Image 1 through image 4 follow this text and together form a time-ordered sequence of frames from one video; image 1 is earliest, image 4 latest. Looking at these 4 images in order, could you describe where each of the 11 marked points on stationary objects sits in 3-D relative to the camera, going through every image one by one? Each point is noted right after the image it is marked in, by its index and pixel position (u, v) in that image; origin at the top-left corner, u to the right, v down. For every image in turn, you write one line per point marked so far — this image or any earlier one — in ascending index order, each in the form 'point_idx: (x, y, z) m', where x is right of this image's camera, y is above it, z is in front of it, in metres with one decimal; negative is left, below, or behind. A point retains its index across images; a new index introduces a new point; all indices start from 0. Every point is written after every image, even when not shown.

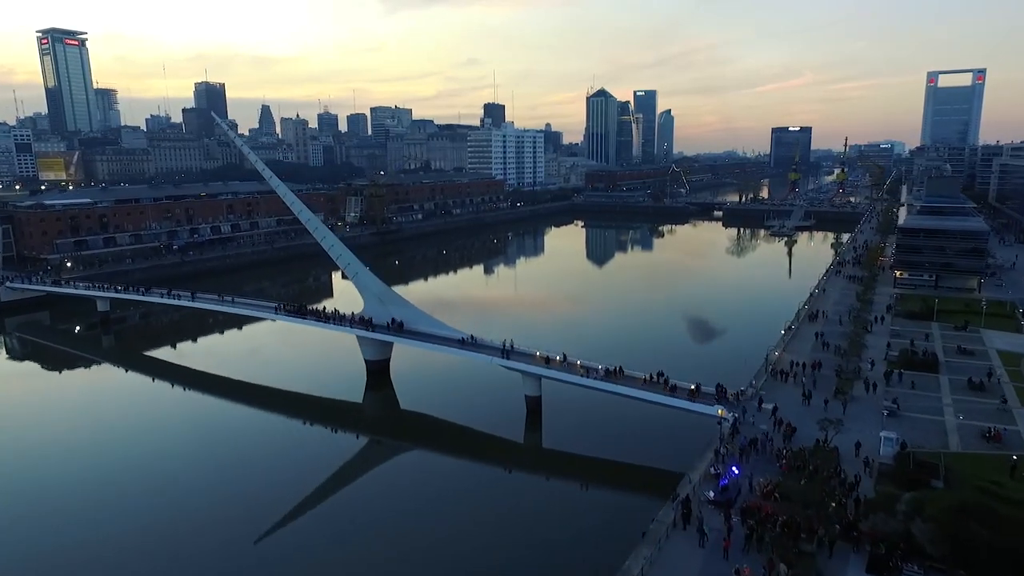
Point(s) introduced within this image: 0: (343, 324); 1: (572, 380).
0: (-4.6, -1.0, +17.1) m
1: (+1.3, -2.0, +14.0) m
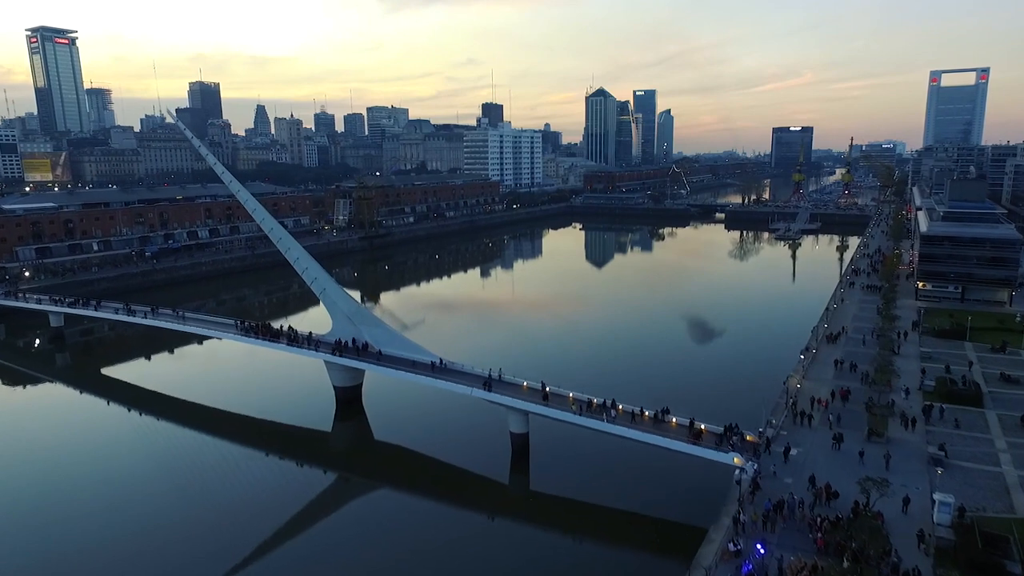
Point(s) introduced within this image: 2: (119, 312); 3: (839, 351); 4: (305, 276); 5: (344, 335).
0: (-5.0, -1.4, +15.3) m
1: (+1.0, -2.5, +12.1) m
2: (-11.8, -0.7, +18.9) m
3: (+8.2, -1.6, +15.9) m
4: (-5.3, +0.3, +16.2) m
5: (-4.2, -1.2, +15.7) m
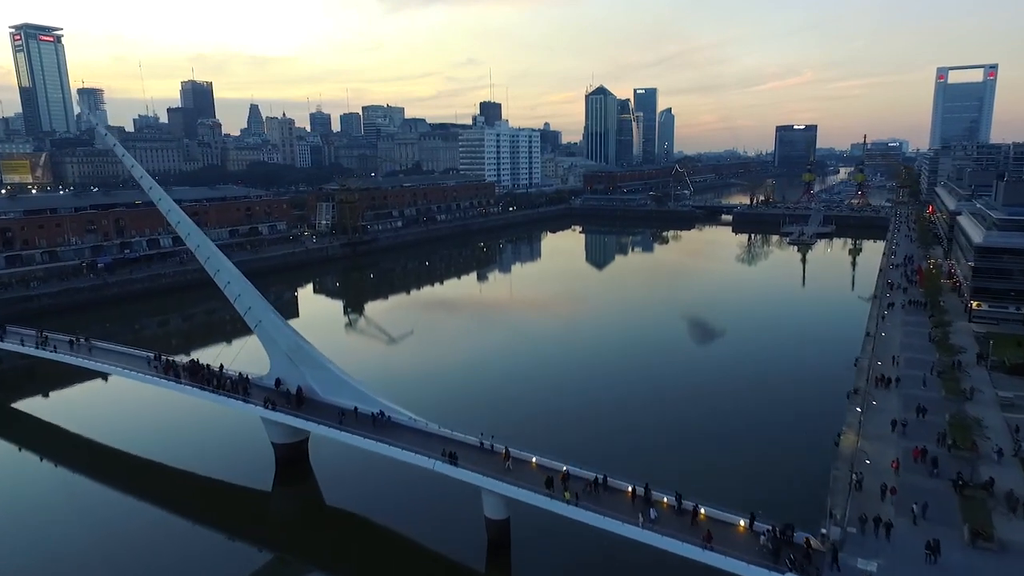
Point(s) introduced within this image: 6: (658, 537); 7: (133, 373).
0: (-5.3, -2.1, +12.2) m
1: (+0.6, -3.1, +9.1) m
2: (-12.2, -1.4, +15.9) m
3: (+7.9, -2.2, +12.9) m
4: (-5.7, -0.3, +13.1) m
5: (-4.5, -1.8, +12.7) m
6: (+2.1, -3.3, +8.3) m
7: (-8.0, -1.8, +13.3) m
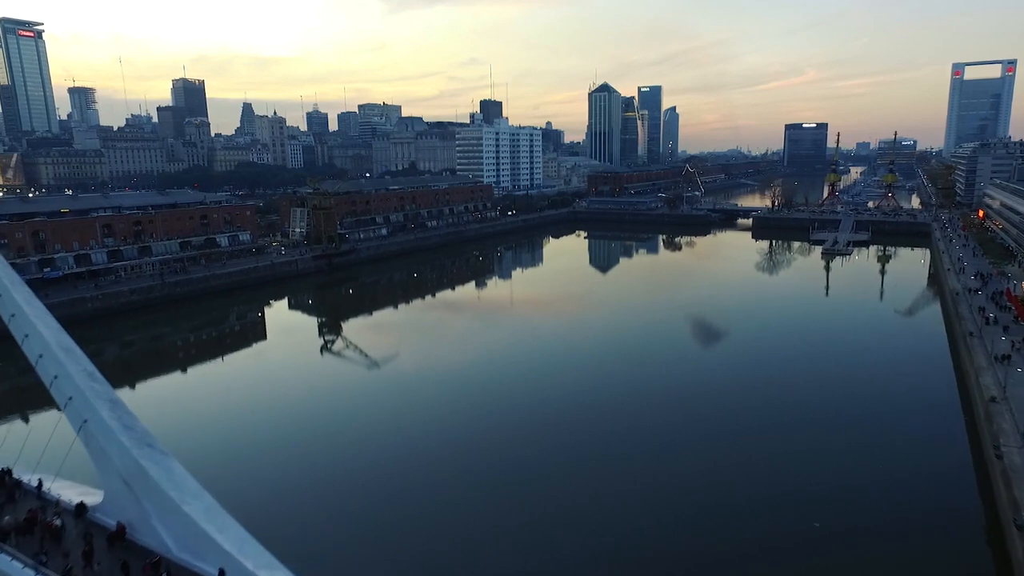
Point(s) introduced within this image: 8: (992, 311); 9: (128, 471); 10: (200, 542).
0: (-5.6, -3.1, +7.4) m
1: (+0.3, -4.1, +4.2) m
2: (-12.4, -2.4, +11.1) m
3: (+7.6, -3.2, +8.0) m
4: (-5.9, -1.3, +8.3) m
5: (-4.8, -2.8, +7.8) m
6: (+1.9, -4.3, +3.4) m
7: (-8.2, -2.8, +8.5) m
8: (+14.6, -0.7, +19.6) m
9: (-4.6, -2.1, +7.6) m
10: (-3.5, -2.8, +7.1) m
